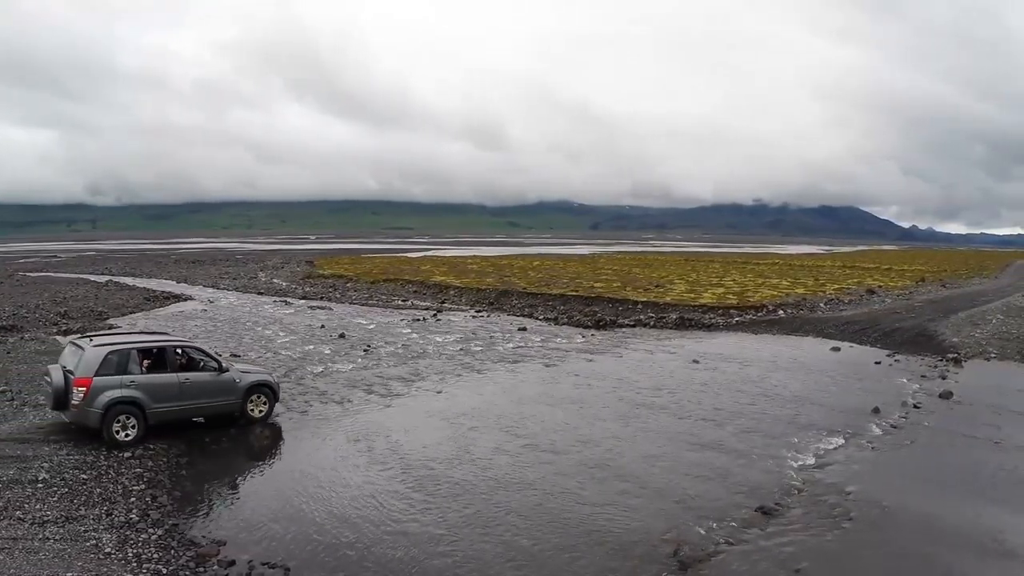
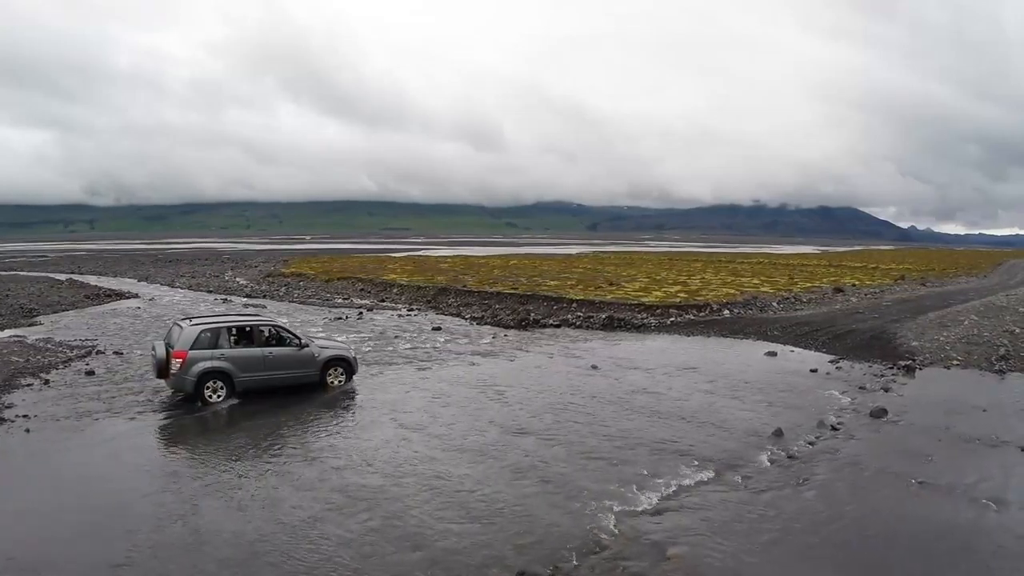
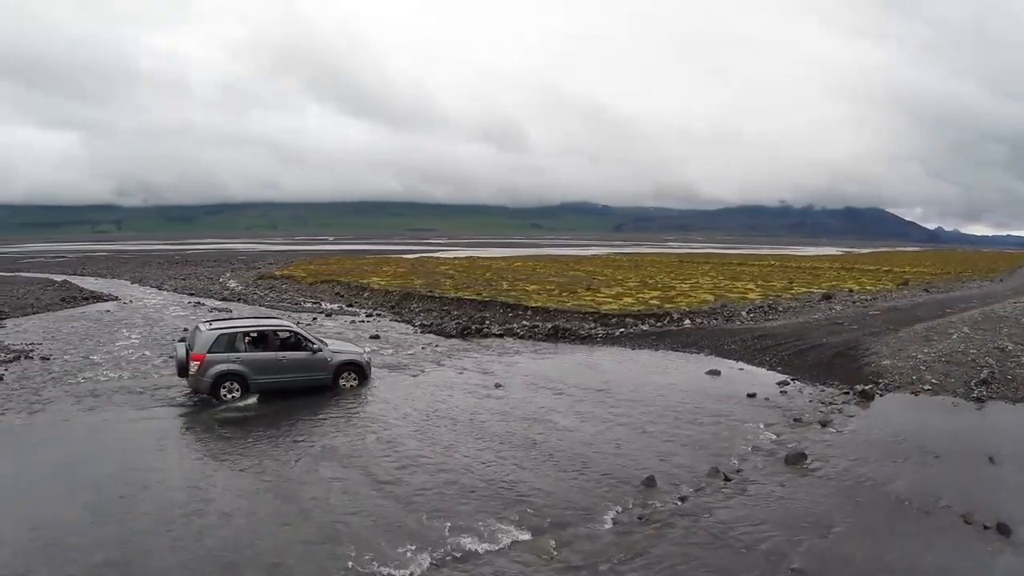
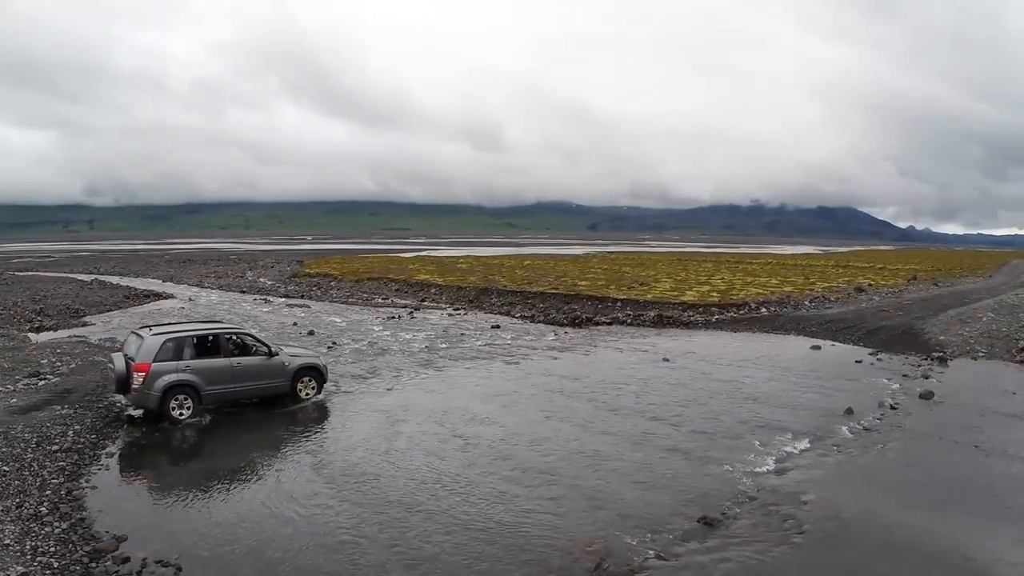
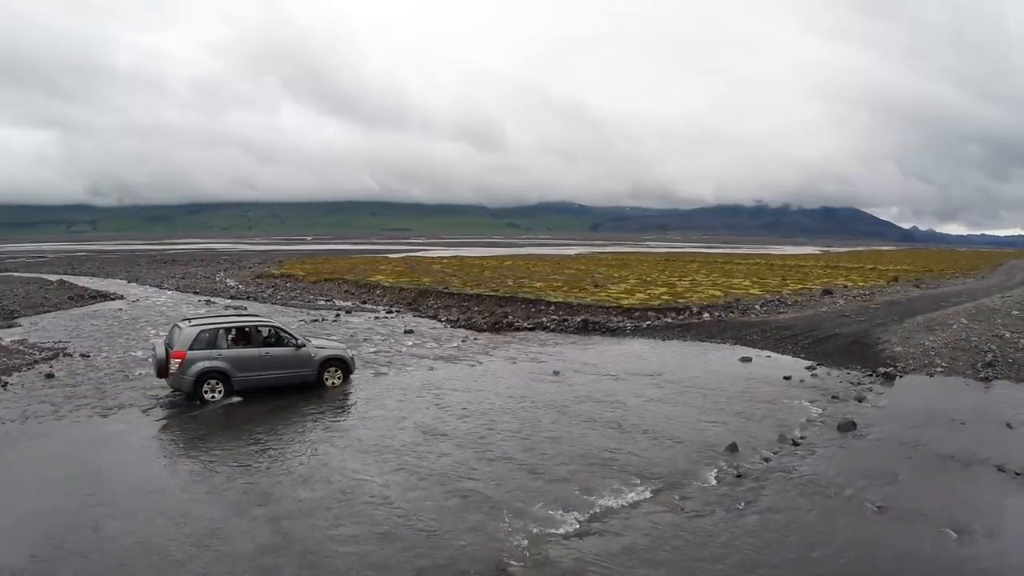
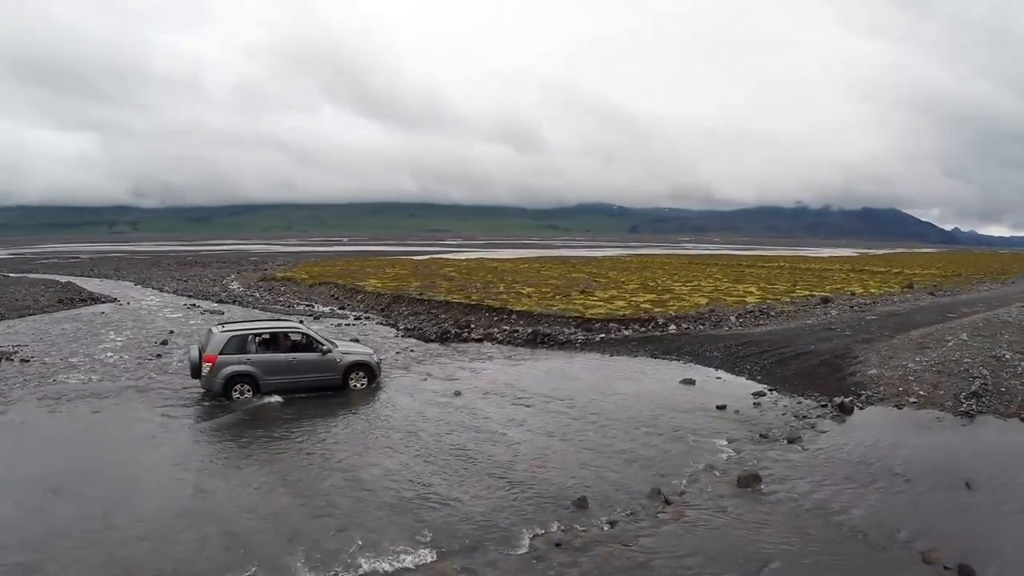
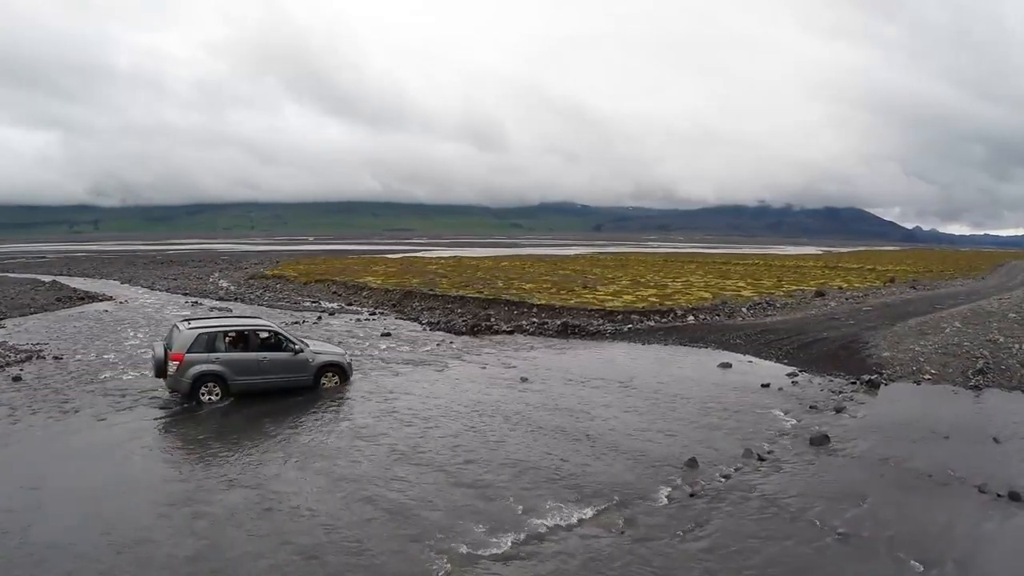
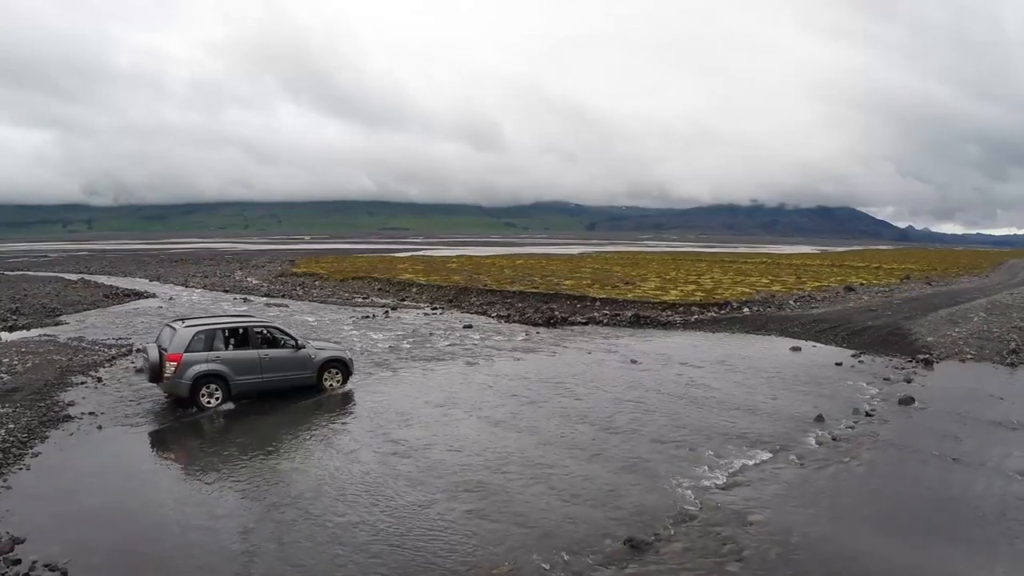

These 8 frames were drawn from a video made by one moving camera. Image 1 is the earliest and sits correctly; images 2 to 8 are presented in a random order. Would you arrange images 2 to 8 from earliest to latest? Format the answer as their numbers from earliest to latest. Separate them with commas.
4, 8, 2, 5, 7, 3, 6
